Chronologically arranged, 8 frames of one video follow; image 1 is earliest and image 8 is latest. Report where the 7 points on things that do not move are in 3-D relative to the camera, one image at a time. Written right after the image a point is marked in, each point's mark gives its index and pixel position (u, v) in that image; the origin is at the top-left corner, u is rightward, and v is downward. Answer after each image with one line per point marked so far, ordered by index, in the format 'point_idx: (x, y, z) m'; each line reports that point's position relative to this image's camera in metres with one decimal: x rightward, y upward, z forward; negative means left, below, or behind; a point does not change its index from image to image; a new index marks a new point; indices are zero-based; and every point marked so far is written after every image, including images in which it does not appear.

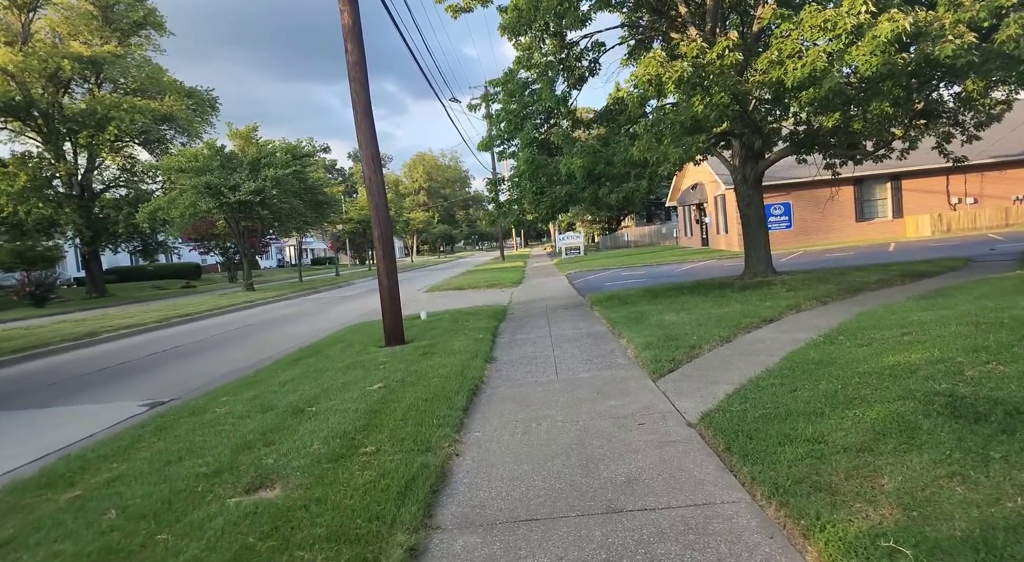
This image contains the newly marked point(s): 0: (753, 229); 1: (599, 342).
0: (+5.3, +1.1, +12.1) m
1: (+1.4, -1.0, +8.6) m
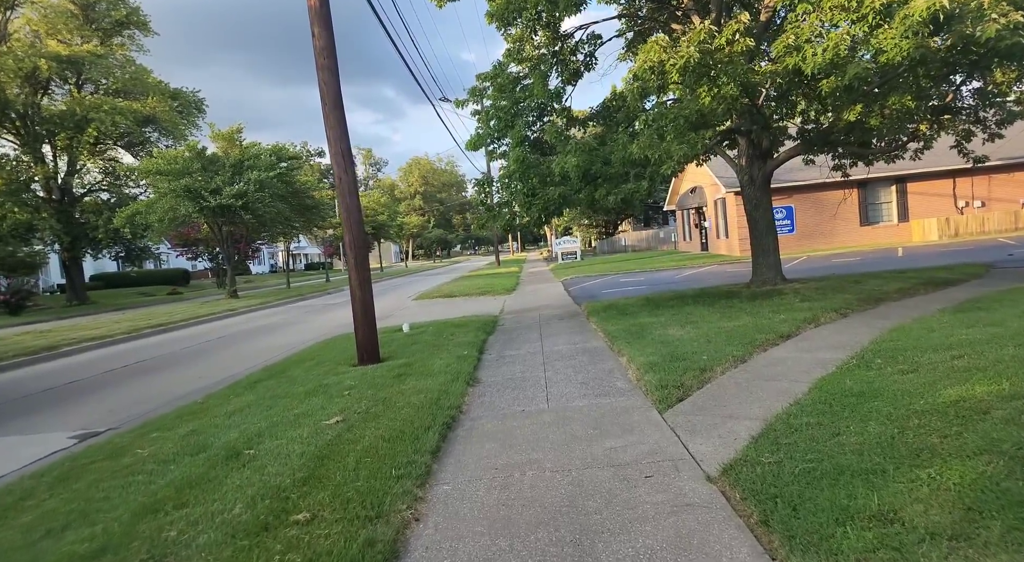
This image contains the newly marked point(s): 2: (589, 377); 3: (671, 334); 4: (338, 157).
0: (+5.1, +0.9, +11.2) m
1: (+1.2, -1.1, +7.6) m
2: (+1.0, -1.2, +6.8) m
3: (+2.4, -0.8, +8.1) m
4: (-2.6, +1.8, +8.2) m
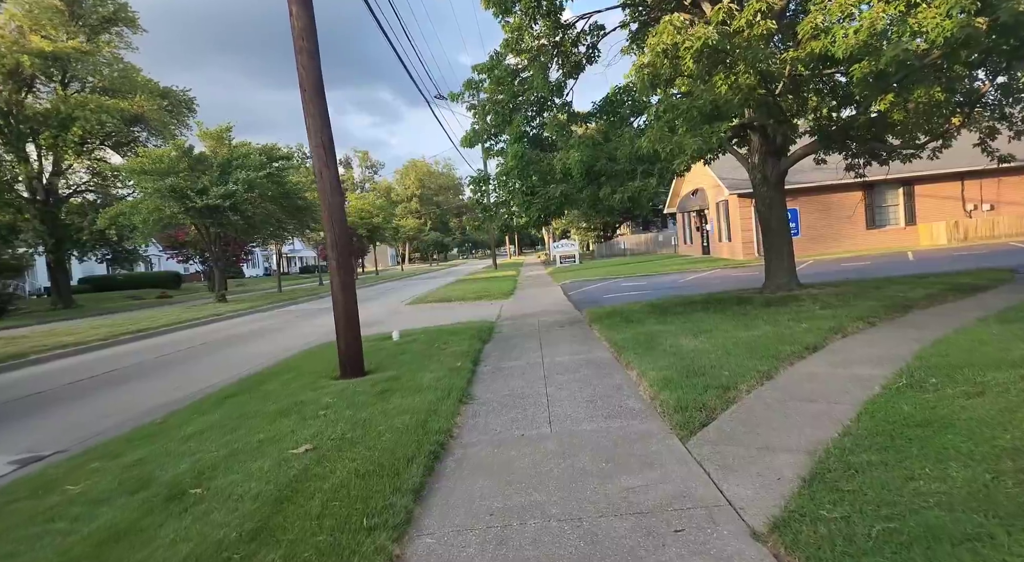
0: (+5.0, +0.8, +10.6) m
1: (+1.1, -1.2, +6.9) m
2: (+0.9, -1.3, +6.1) m
3: (+2.3, -0.9, +7.4) m
4: (-2.6, +1.8, +7.5) m
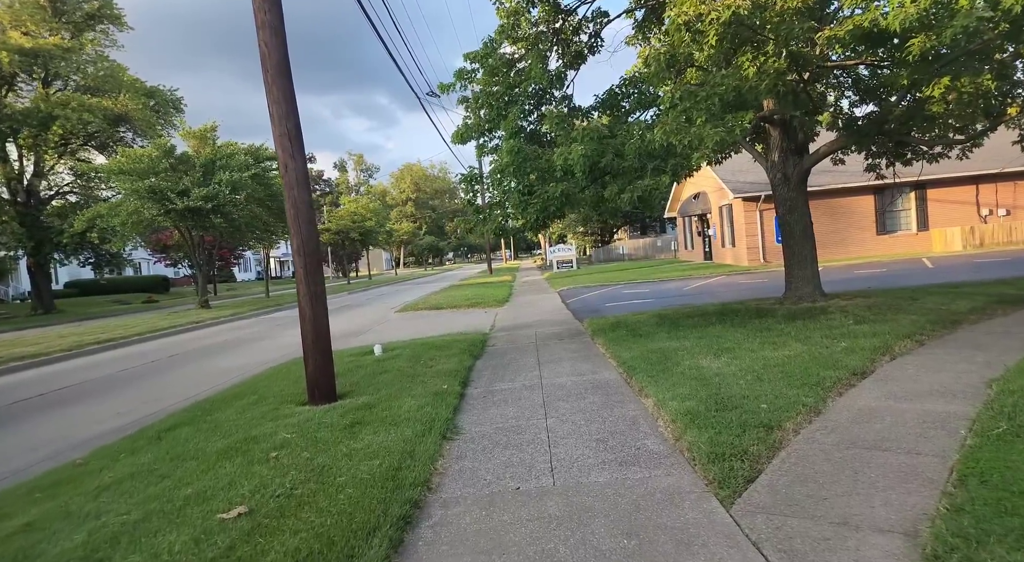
0: (+4.9, +0.7, +9.6) m
1: (+1.1, -1.3, +5.9) m
2: (+0.9, -1.4, +5.1) m
3: (+2.3, -1.0, +6.4) m
4: (-2.7, +1.7, +6.5) m
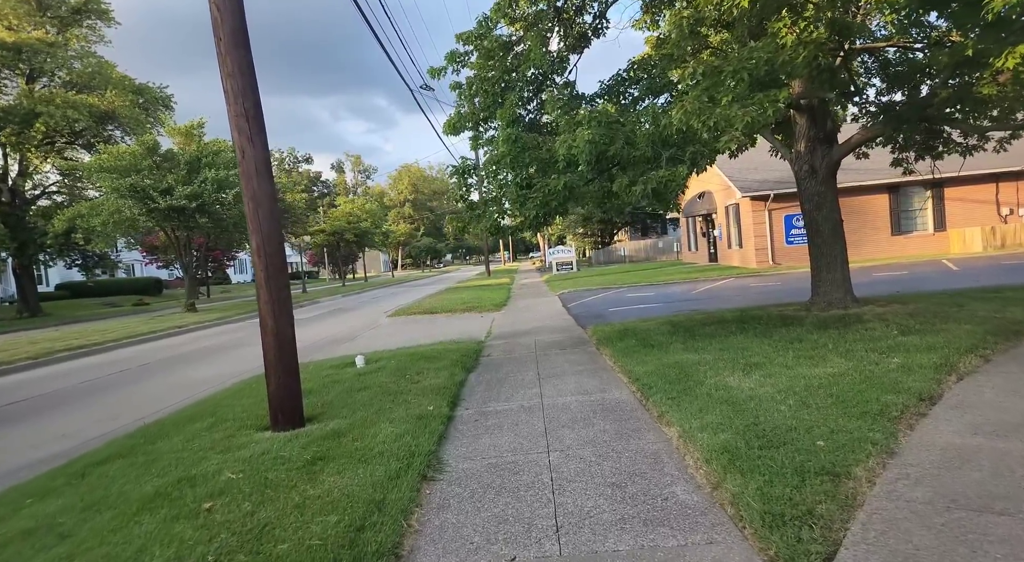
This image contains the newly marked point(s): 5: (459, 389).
0: (+4.9, +0.6, +8.6) m
1: (+1.0, -1.3, +4.9) m
2: (+0.8, -1.4, +4.1) m
3: (+2.2, -1.0, +5.5) m
4: (-2.7, +1.6, +5.5) m
5: (-0.7, -1.4, +7.2) m
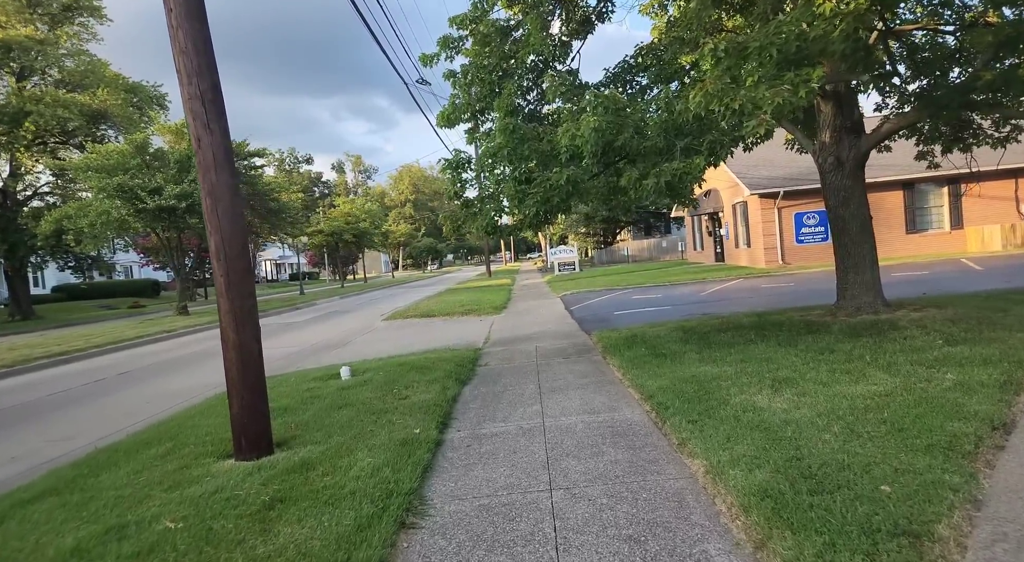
0: (+4.9, +0.6, +7.9) m
1: (+1.0, -1.4, +4.2) m
2: (+0.8, -1.5, +3.4) m
3: (+2.2, -1.1, +4.7) m
4: (-2.8, +1.5, +4.8) m
5: (-0.7, -1.4, +6.4) m
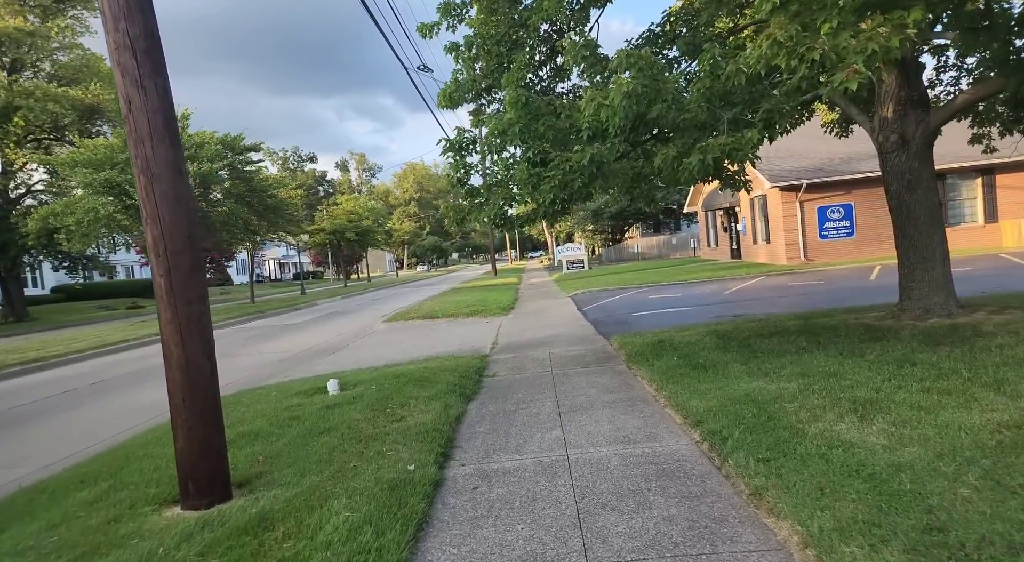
0: (+5.0, +0.6, +6.8) m
1: (+1.1, -1.4, +3.2) m
2: (+0.9, -1.5, +2.3) m
3: (+2.3, -1.1, +3.7) m
4: (-2.6, +1.5, +3.8) m
5: (-0.6, -1.4, +5.4) m
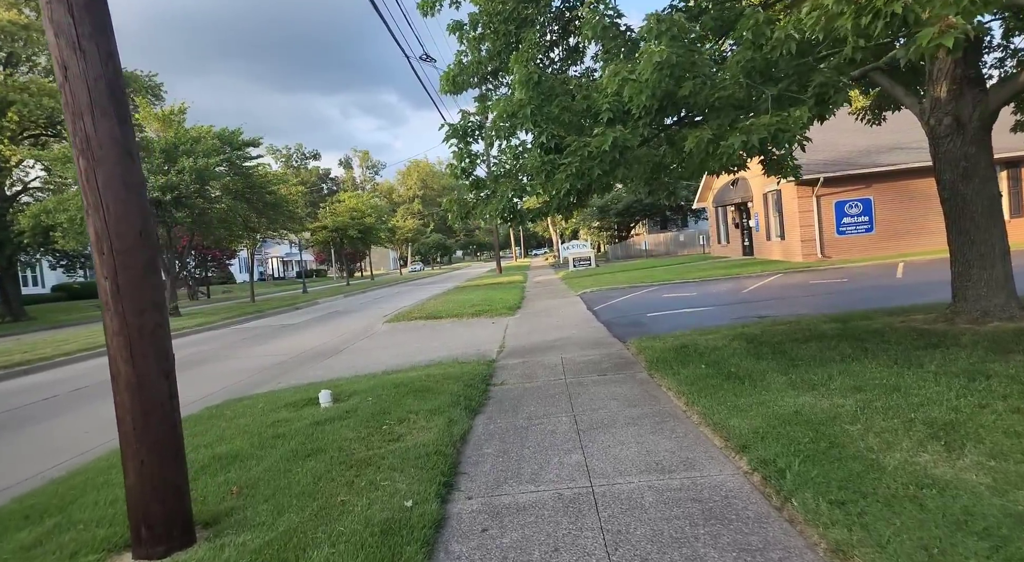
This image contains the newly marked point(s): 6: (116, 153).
0: (+5.1, +0.6, +6.1) m
1: (+1.2, -1.4, +2.5) m
2: (+1.0, -1.5, +1.7) m
3: (+2.4, -1.1, +3.0) m
4: (-2.6, +1.5, +3.1) m
5: (-0.5, -1.4, +4.7) m
6: (-2.3, +0.7, +3.2) m
